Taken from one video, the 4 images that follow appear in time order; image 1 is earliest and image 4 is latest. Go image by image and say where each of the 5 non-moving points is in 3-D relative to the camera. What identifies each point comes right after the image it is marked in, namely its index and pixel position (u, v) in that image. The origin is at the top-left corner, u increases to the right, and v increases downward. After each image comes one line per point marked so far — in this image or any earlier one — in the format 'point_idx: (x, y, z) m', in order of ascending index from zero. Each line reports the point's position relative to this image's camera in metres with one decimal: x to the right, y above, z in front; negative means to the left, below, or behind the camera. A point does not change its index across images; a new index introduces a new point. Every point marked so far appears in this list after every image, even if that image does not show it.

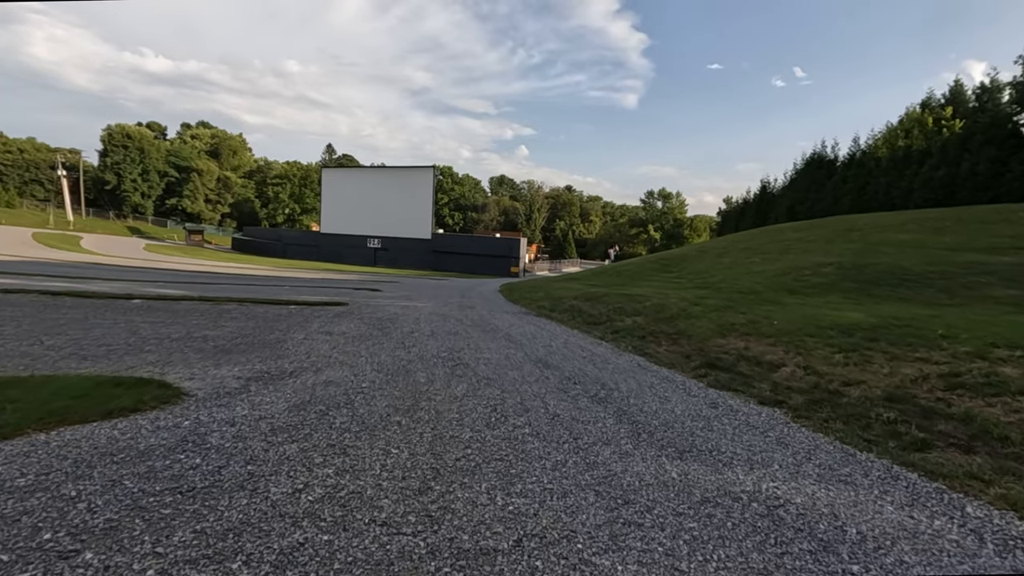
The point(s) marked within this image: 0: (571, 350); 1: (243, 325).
0: (+1.0, -1.0, +8.9) m
1: (-5.1, -0.7, +10.3) m
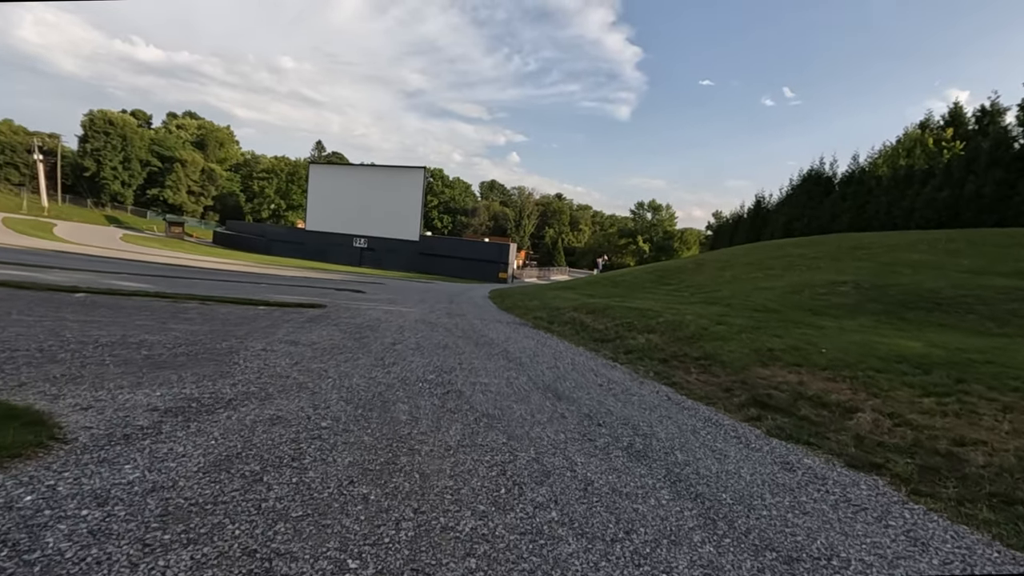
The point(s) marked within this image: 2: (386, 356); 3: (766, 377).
0: (+1.0, -1.2, +7.5) m
1: (-5.1, -0.7, +8.8) m
2: (-1.7, -0.9, +7.5) m
3: (+3.1, -1.1, +6.6) m
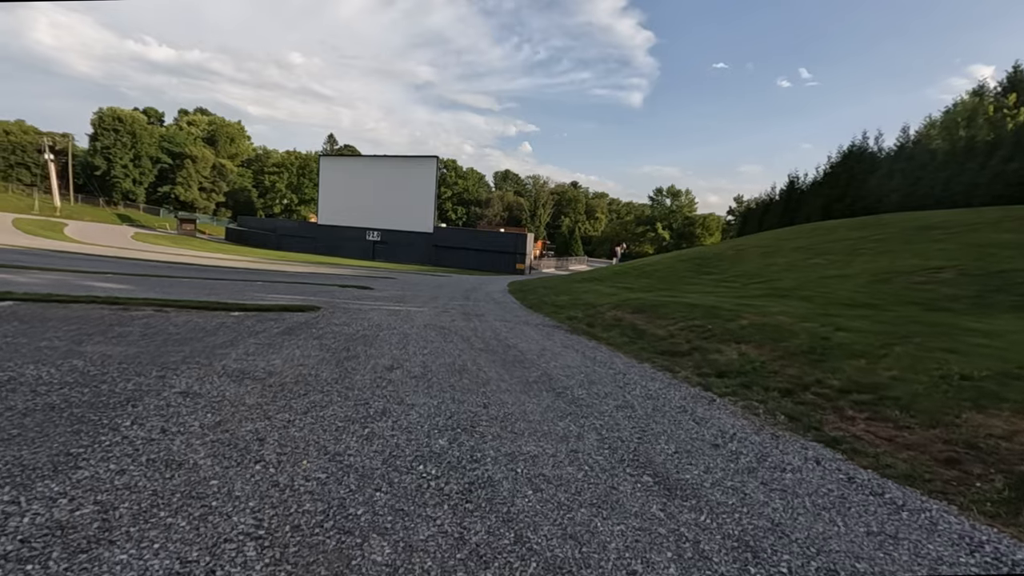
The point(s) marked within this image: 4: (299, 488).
0: (+1.4, -1.2, +4.8) m
1: (-4.6, -0.8, +6.3) m
2: (-1.3, -1.0, +4.9) m
3: (+3.5, -1.0, +3.9) m
4: (-1.2, -1.1, +3.0) m
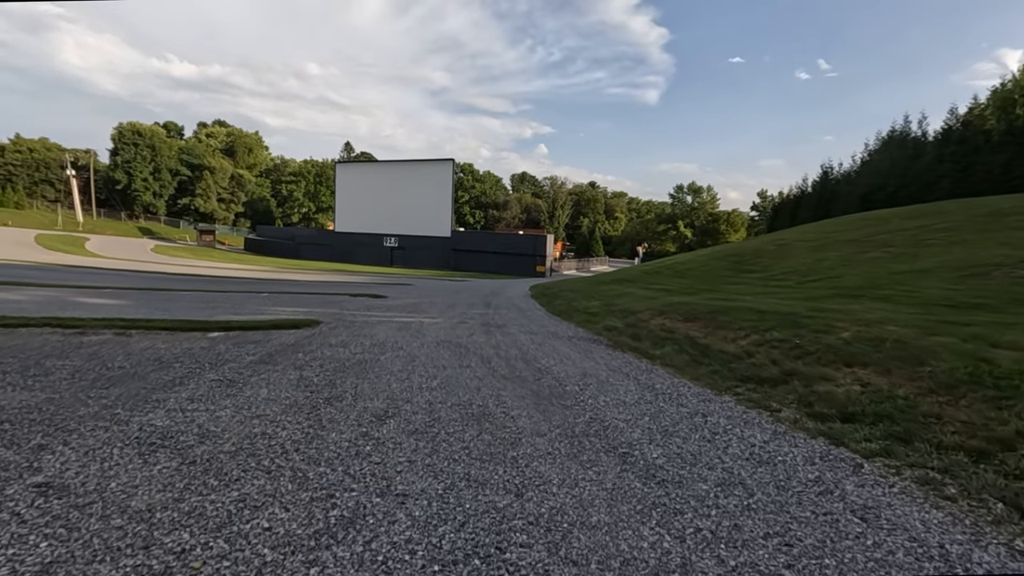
0: (+1.7, -1.3, +3.0) m
1: (-4.3, -1.0, +4.7) m
2: (-1.0, -1.1, +3.2) m
3: (+3.7, -1.1, +1.9) m
4: (-1.0, -1.2, +1.2) m
